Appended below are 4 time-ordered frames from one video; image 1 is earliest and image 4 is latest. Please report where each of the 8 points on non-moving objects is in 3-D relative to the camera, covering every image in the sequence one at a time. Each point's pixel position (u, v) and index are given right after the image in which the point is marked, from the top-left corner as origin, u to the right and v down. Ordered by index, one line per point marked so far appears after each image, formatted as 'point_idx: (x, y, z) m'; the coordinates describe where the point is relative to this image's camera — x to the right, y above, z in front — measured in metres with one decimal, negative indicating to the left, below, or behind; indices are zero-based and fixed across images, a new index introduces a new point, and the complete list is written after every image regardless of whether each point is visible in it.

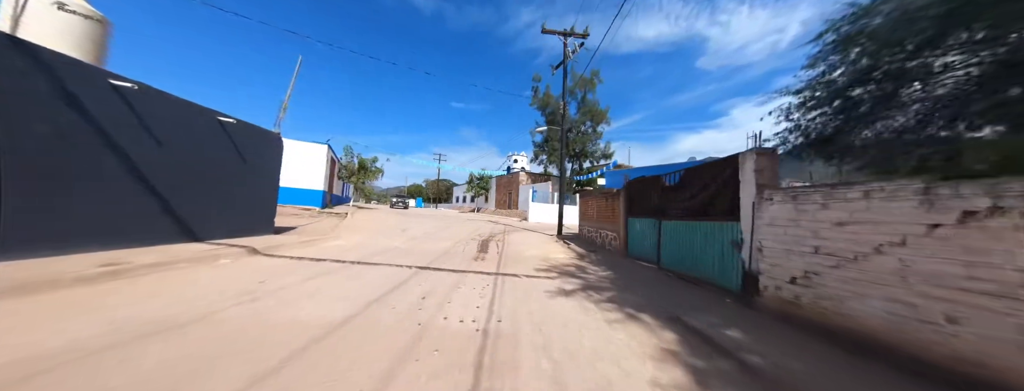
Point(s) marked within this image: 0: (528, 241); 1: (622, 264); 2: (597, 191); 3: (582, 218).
0: (+0.8, -2.2, +12.0) m
1: (+3.2, -2.0, +7.2) m
2: (+3.7, +0.2, +11.0) m
3: (+3.6, -1.2, +13.0) m
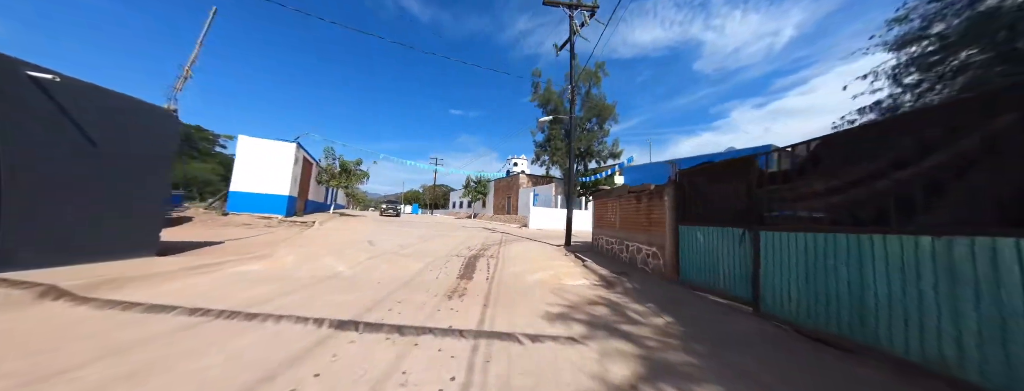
0: (+0.7, -2.3, +9.4) m
1: (+3.1, -1.9, +4.6) m
2: (+3.6, +0.2, +8.4) m
3: (+3.6, -1.2, +10.4) m
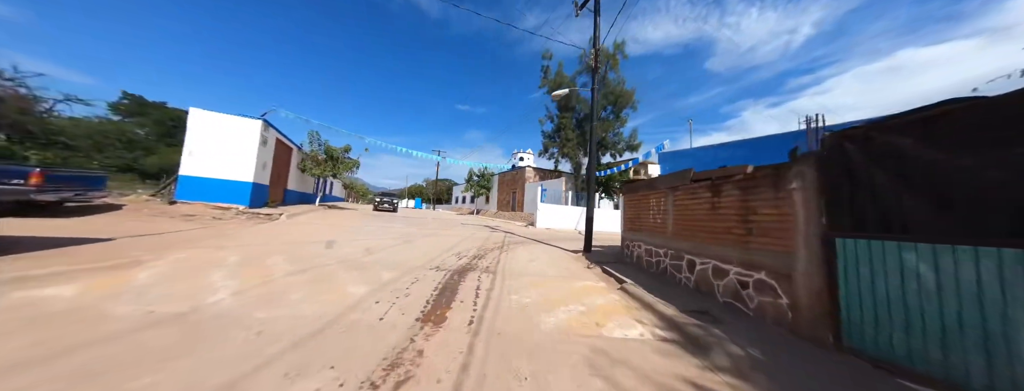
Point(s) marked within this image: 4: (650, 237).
0: (+0.8, -2.0, +6.9) m
1: (+3.1, -1.7, +2.0) m
2: (+3.7, +0.4, +5.8) m
3: (+3.7, -1.0, +7.8) m
4: (+3.7, -1.1, +6.6) m
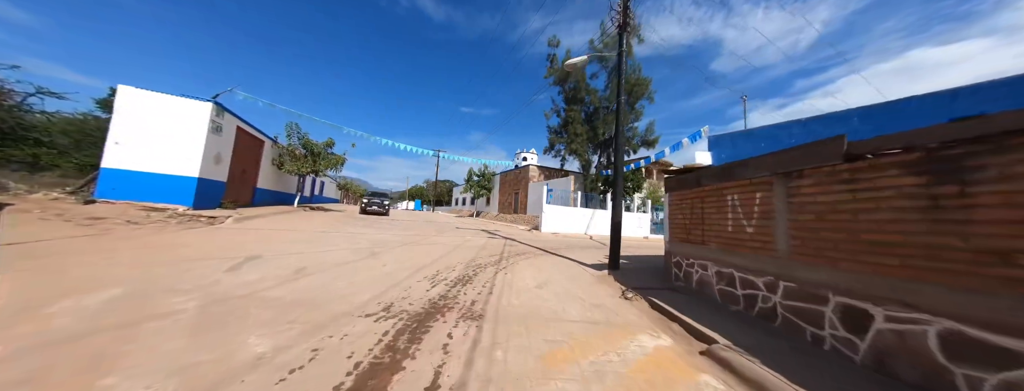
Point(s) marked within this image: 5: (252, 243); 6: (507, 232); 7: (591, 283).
0: (+0.8, -1.9, +4.6) m
1: (+3.0, -1.6, -0.3) m
2: (+3.7, +0.5, +3.5) m
3: (+3.7, -0.9, +5.5) m
4: (+3.7, -1.0, +4.3) m
5: (-7.4, -1.3, +7.0) m
6: (-0.3, -2.4, +16.6) m
7: (+1.8, -2.0, +5.7) m
